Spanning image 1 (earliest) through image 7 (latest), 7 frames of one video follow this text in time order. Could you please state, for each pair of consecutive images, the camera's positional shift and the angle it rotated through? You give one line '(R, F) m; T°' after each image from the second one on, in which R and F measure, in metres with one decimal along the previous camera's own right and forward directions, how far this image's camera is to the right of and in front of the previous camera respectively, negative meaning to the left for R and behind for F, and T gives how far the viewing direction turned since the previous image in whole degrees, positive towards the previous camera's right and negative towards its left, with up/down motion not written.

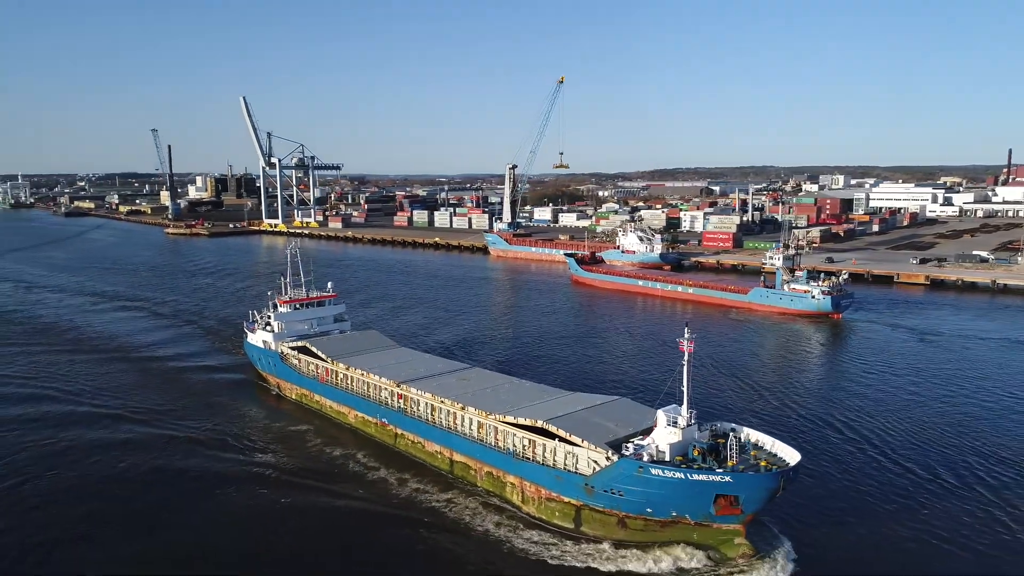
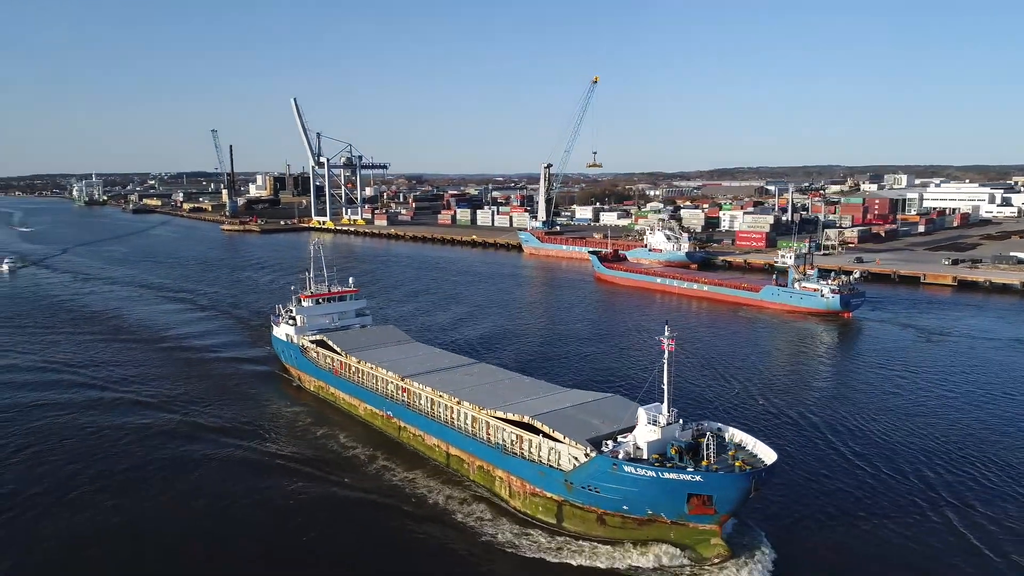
(+0.7, 0.0) m; -3°
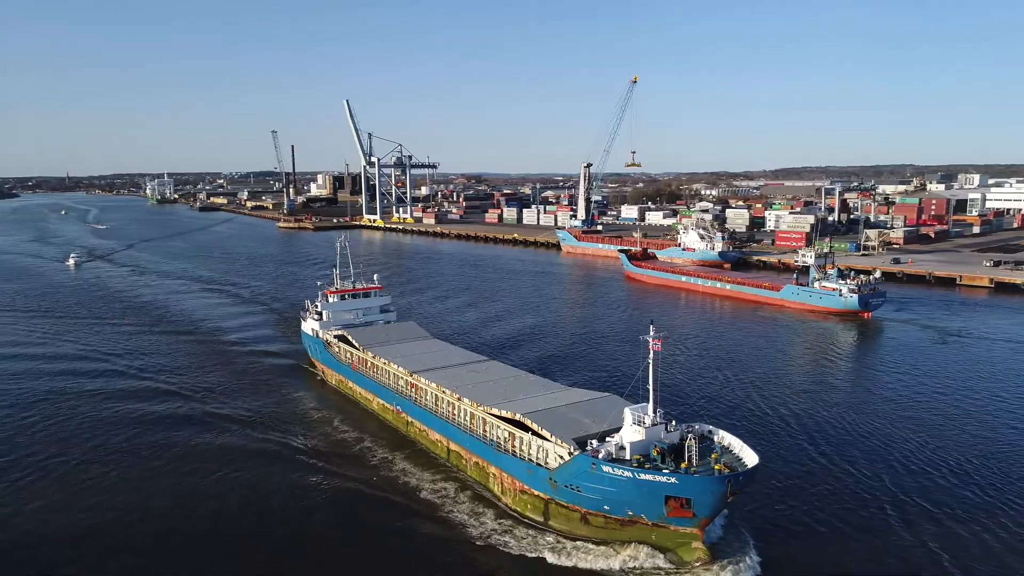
(+0.7, +0.1) m; -3°
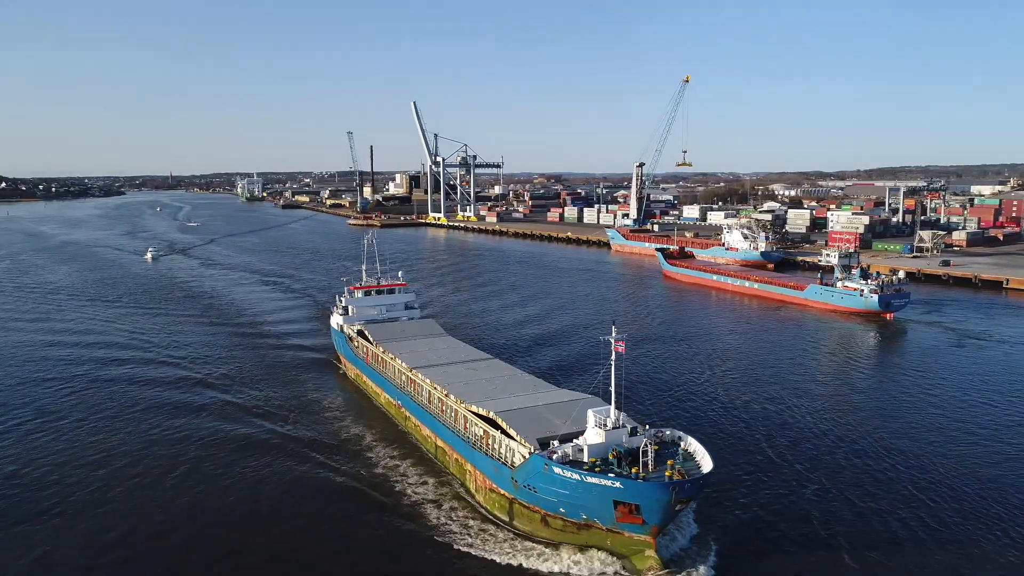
(+1.1, +0.4) m; -4°
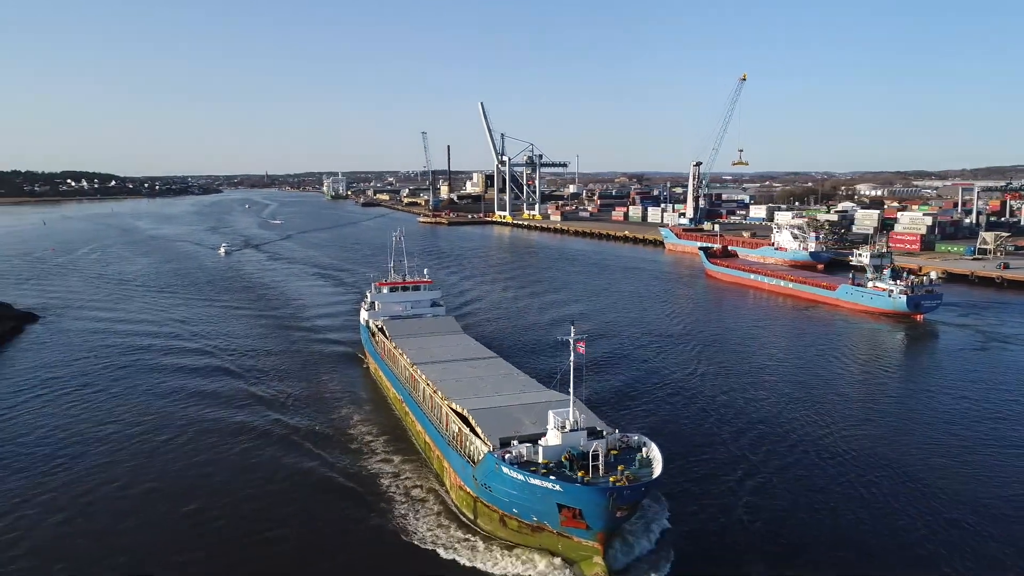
(+1.1, +0.5) m; -4°
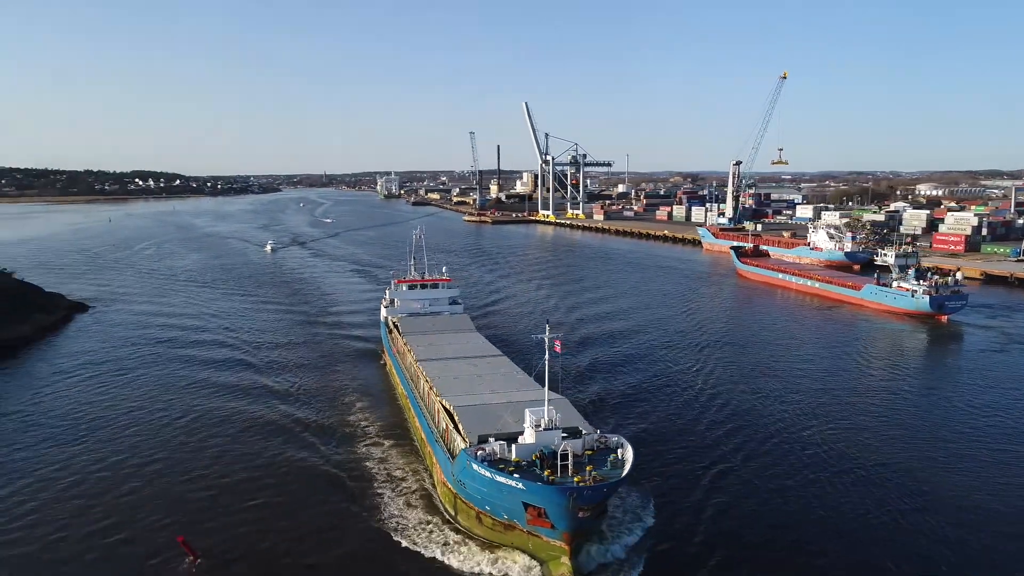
(+0.6, +0.3) m; -3°
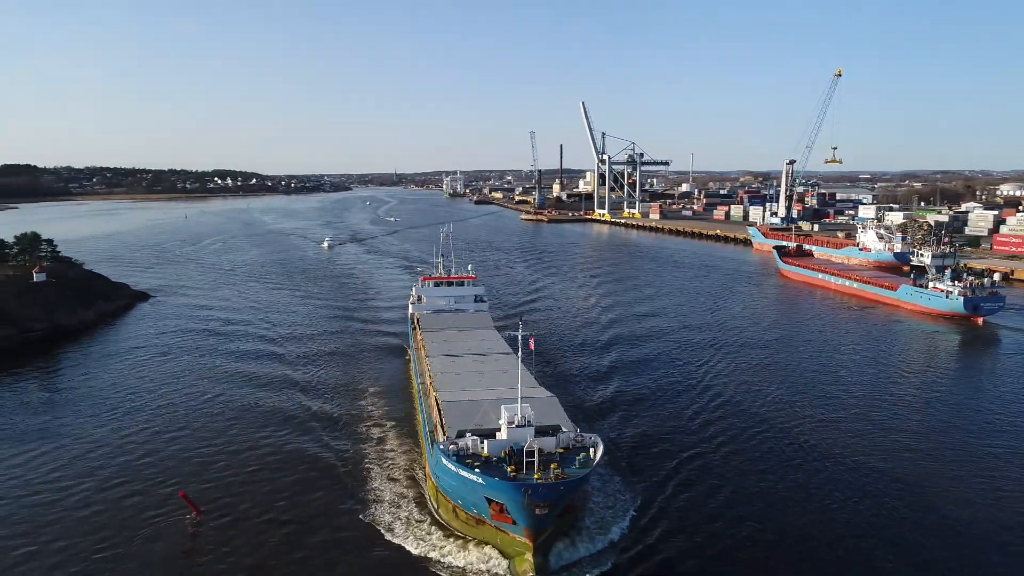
(+0.7, +0.3) m; -4°
